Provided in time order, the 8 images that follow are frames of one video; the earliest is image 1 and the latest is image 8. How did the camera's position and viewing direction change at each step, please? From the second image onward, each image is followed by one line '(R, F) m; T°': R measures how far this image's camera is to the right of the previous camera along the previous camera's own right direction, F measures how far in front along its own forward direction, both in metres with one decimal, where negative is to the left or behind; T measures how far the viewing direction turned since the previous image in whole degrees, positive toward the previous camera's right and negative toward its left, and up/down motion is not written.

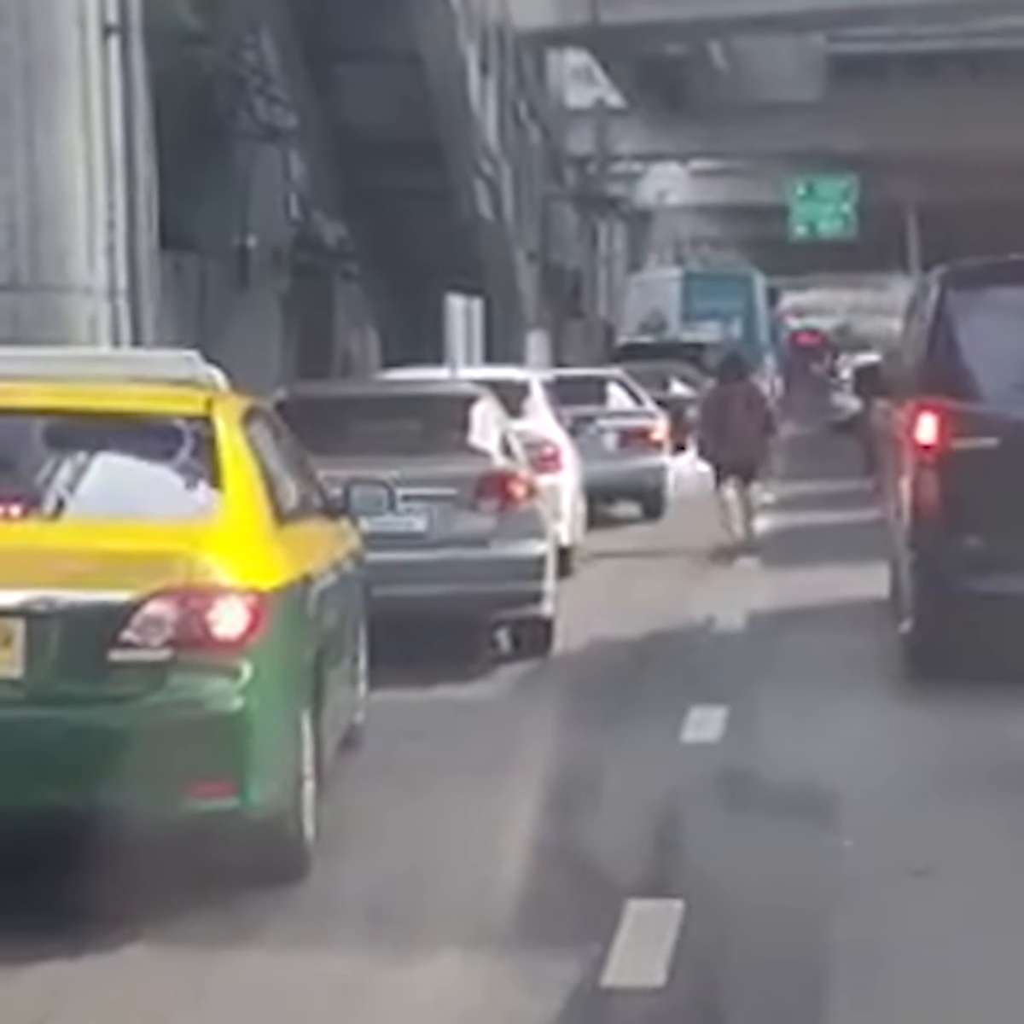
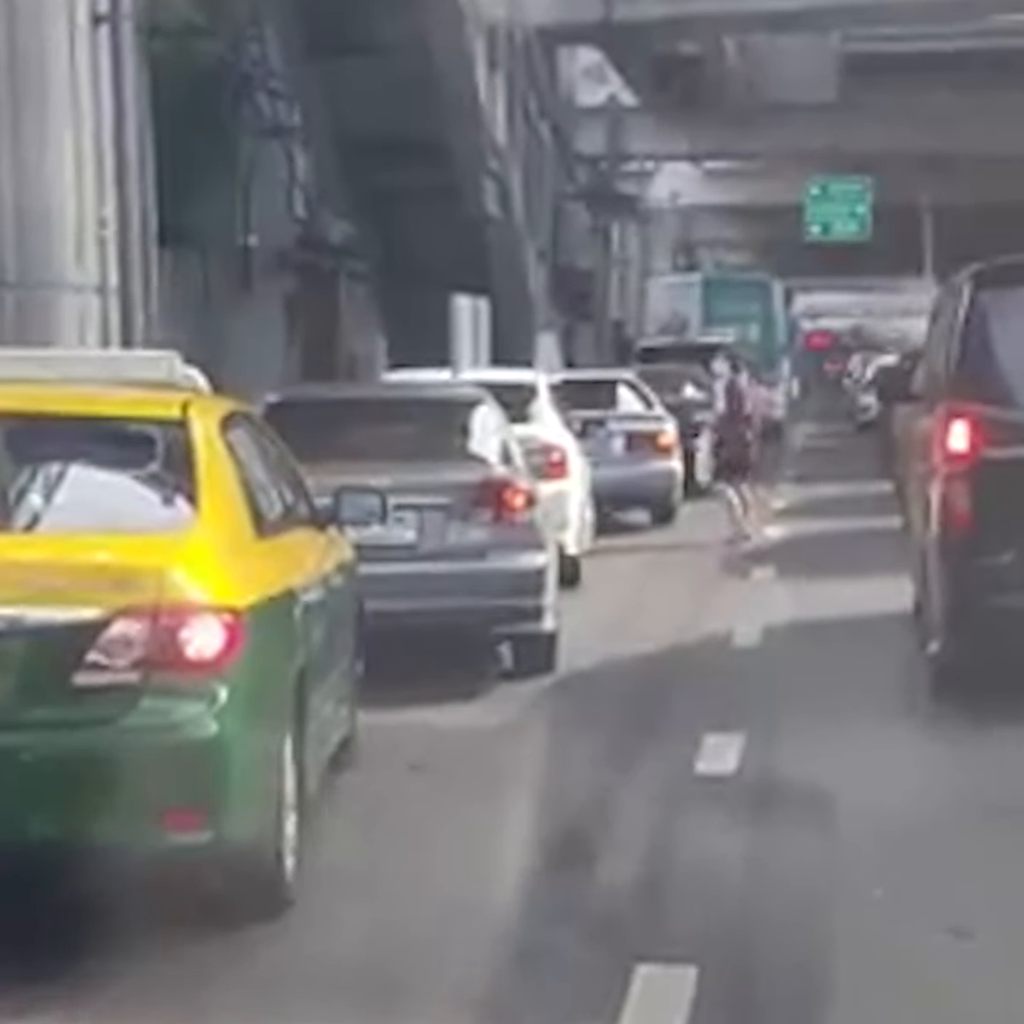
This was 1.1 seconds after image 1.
(+0.1, +0.7) m; 0°
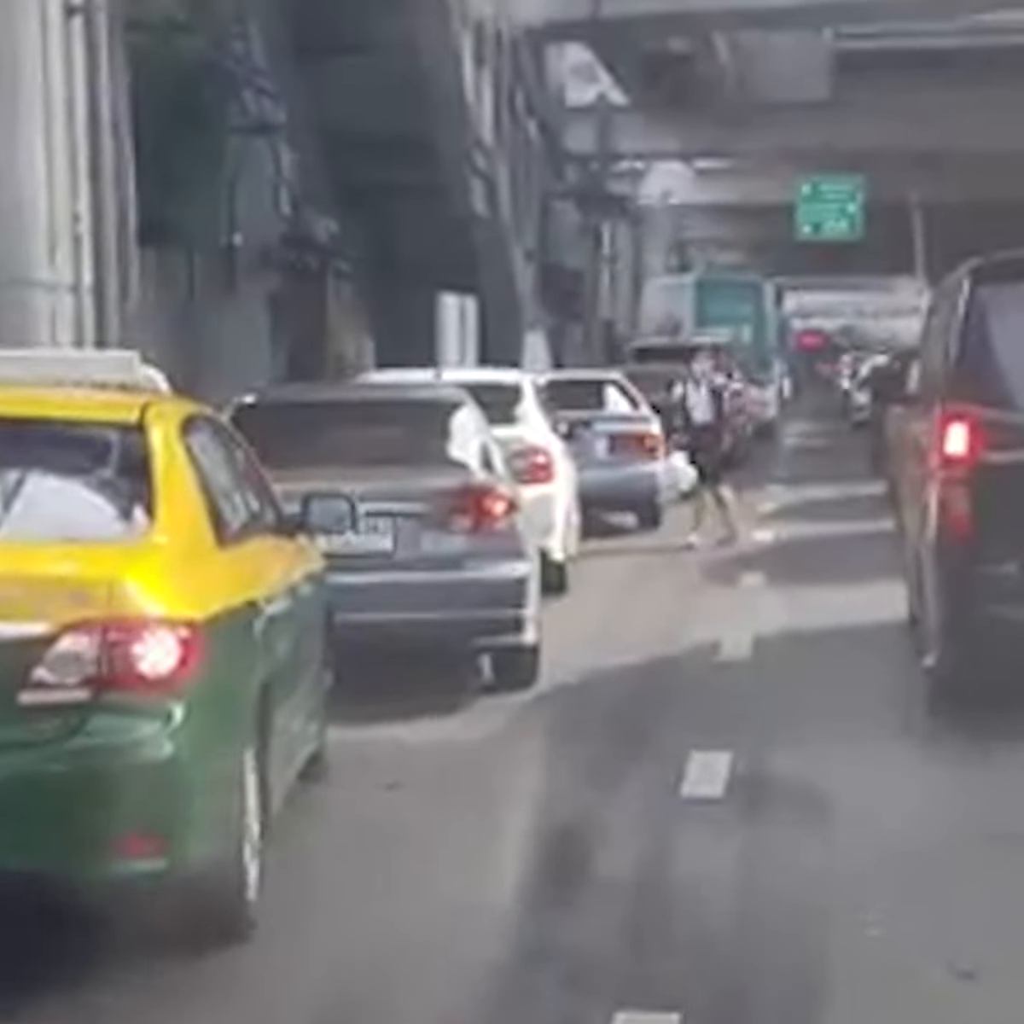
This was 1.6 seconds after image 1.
(+0.1, +0.4) m; 0°
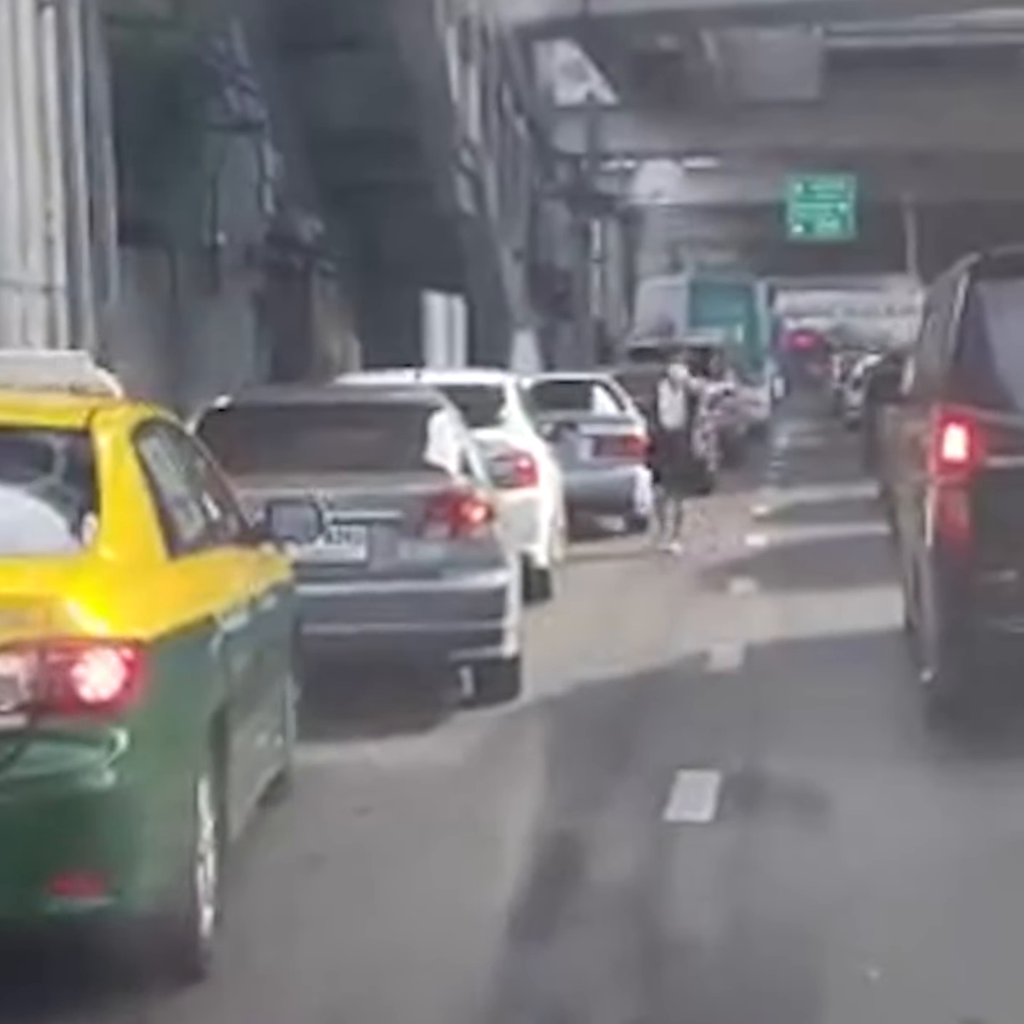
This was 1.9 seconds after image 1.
(+0.1, +0.4) m; 0°
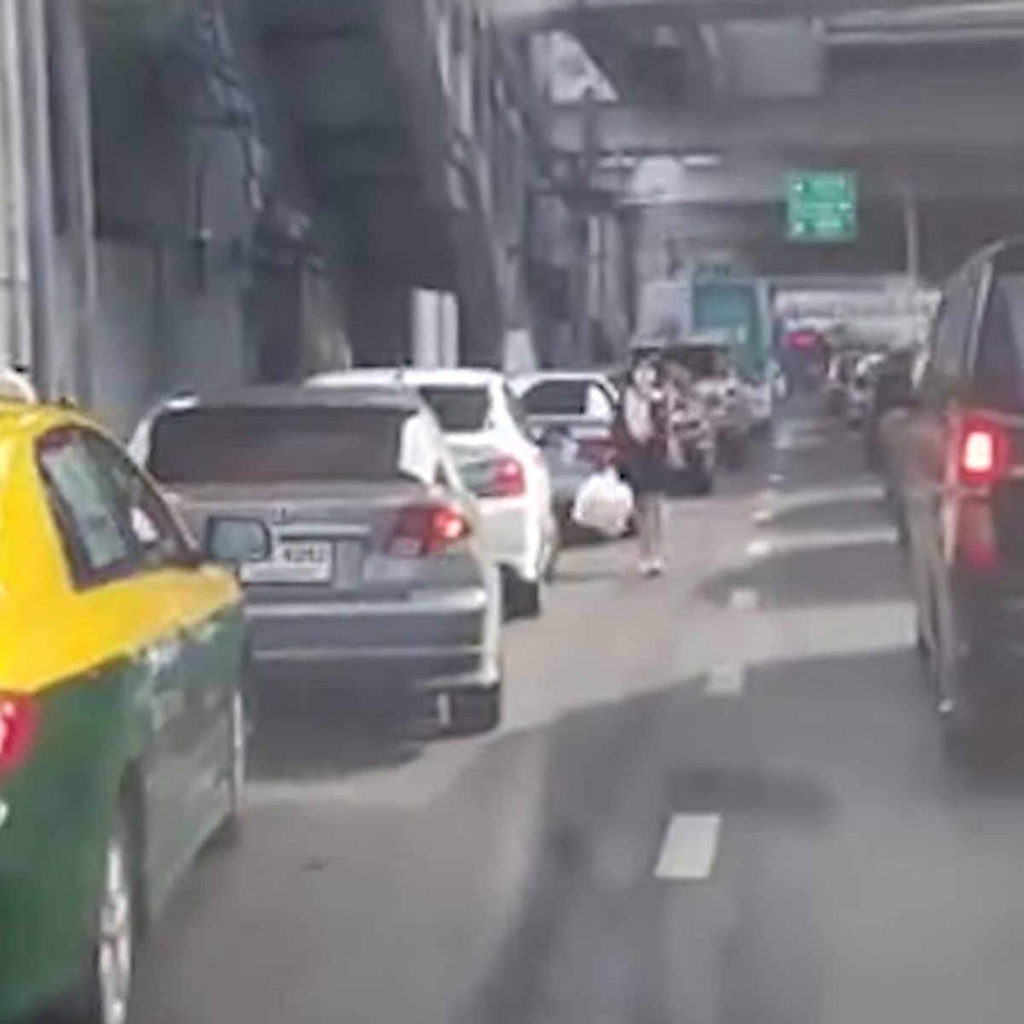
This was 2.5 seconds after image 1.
(+0.1, +0.9) m; 0°
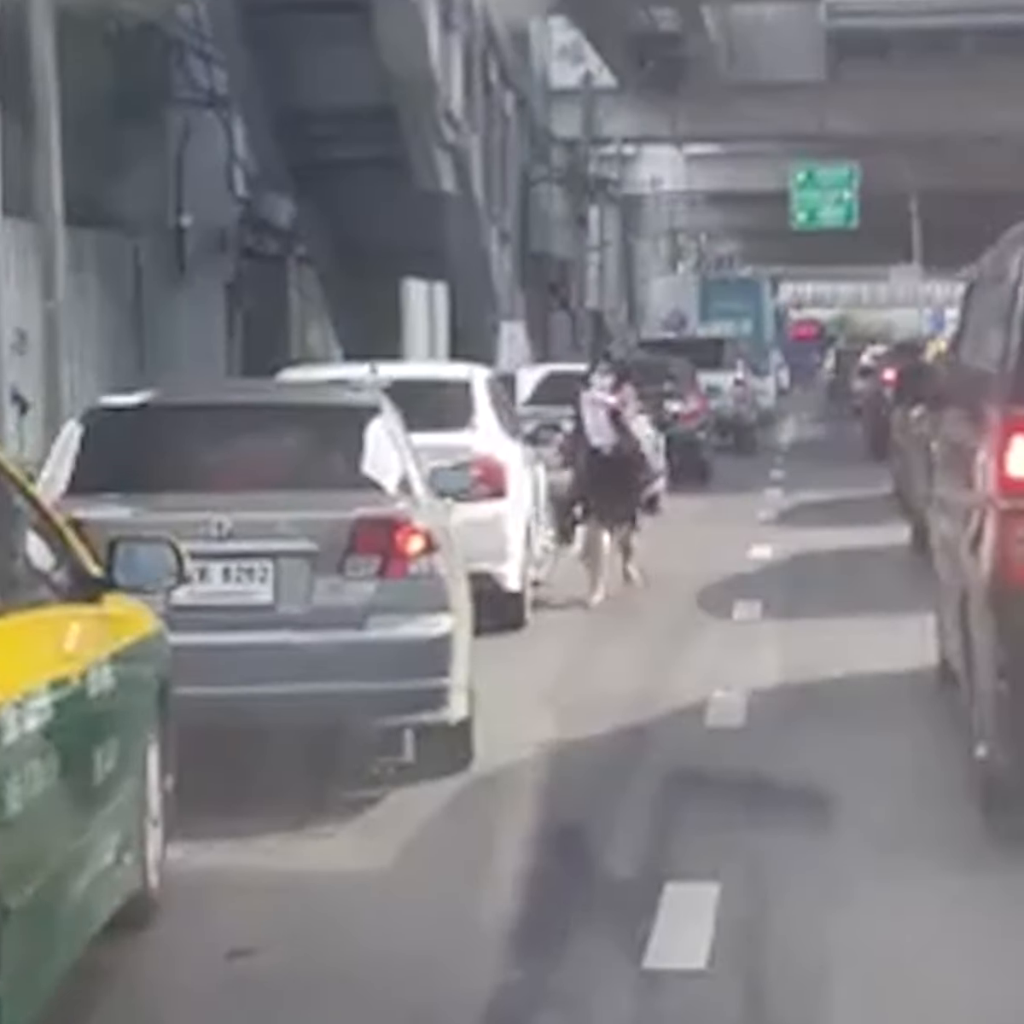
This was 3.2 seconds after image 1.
(+0.1, +1.2) m; 0°
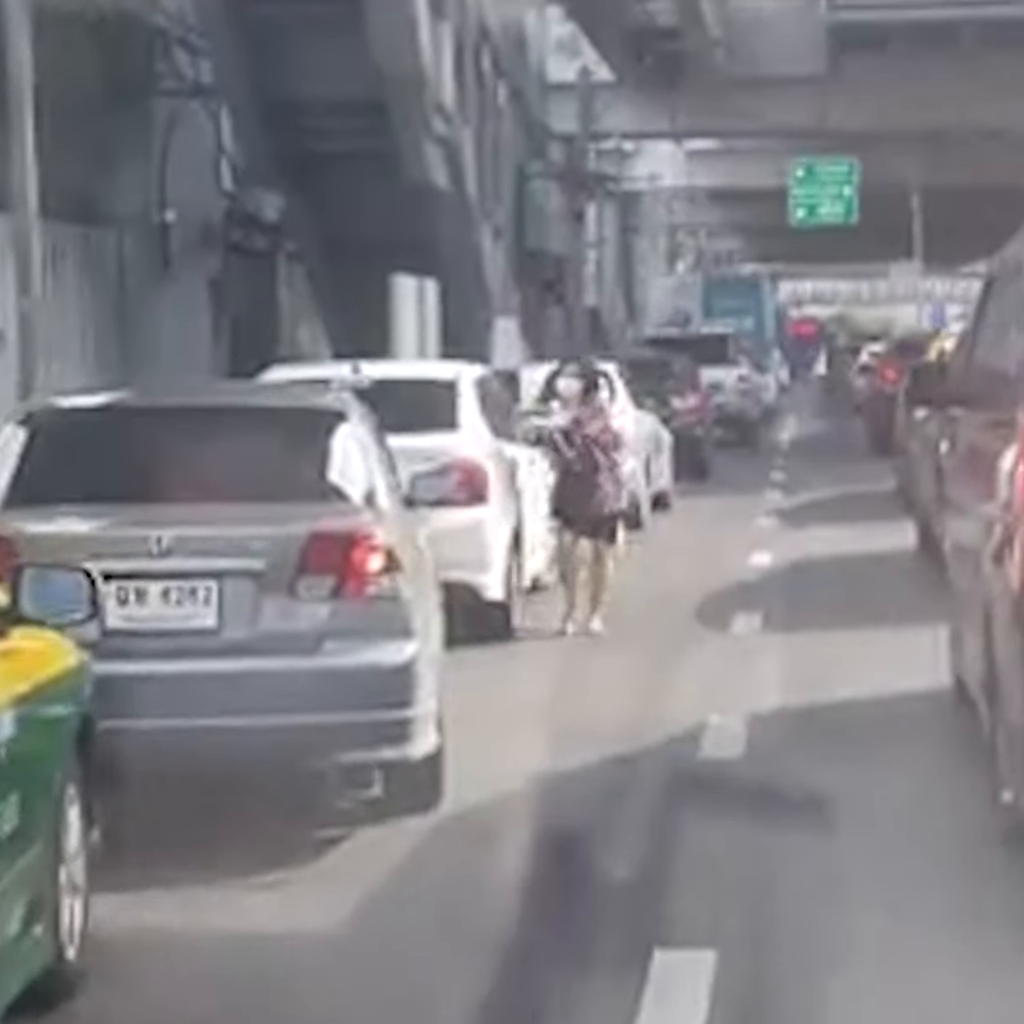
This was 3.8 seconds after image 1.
(+0.1, +0.8) m; 0°
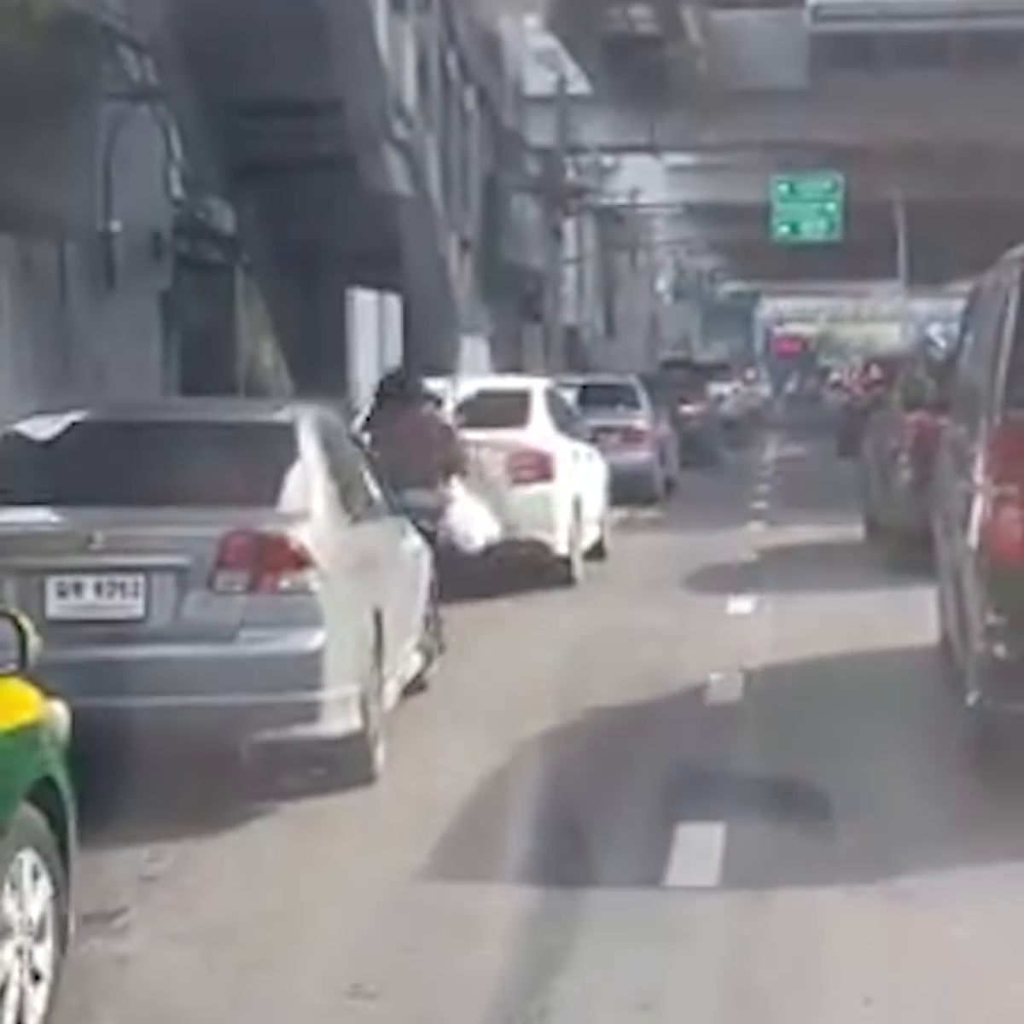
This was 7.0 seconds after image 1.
(+0.3, +1.8) m; +1°
